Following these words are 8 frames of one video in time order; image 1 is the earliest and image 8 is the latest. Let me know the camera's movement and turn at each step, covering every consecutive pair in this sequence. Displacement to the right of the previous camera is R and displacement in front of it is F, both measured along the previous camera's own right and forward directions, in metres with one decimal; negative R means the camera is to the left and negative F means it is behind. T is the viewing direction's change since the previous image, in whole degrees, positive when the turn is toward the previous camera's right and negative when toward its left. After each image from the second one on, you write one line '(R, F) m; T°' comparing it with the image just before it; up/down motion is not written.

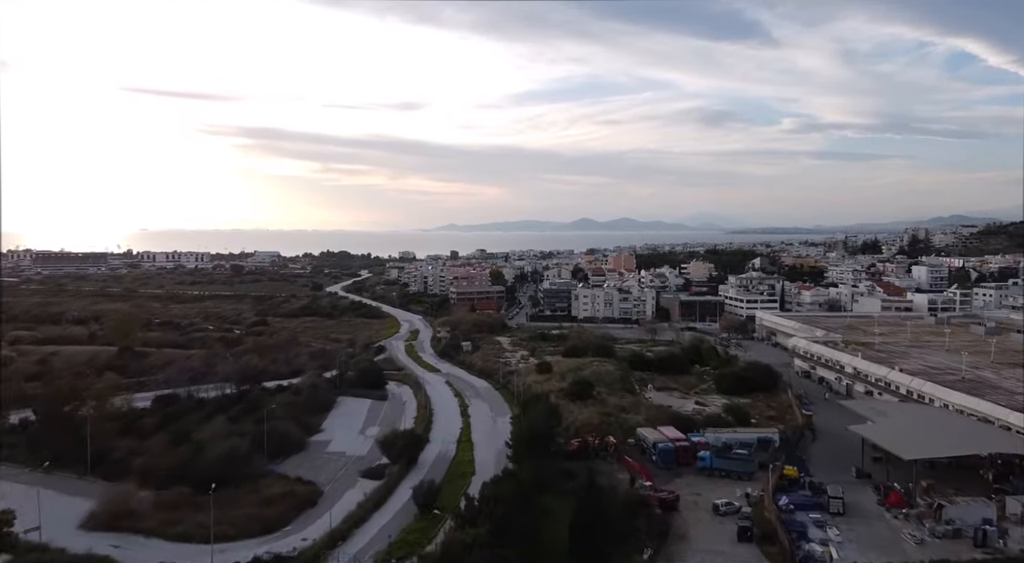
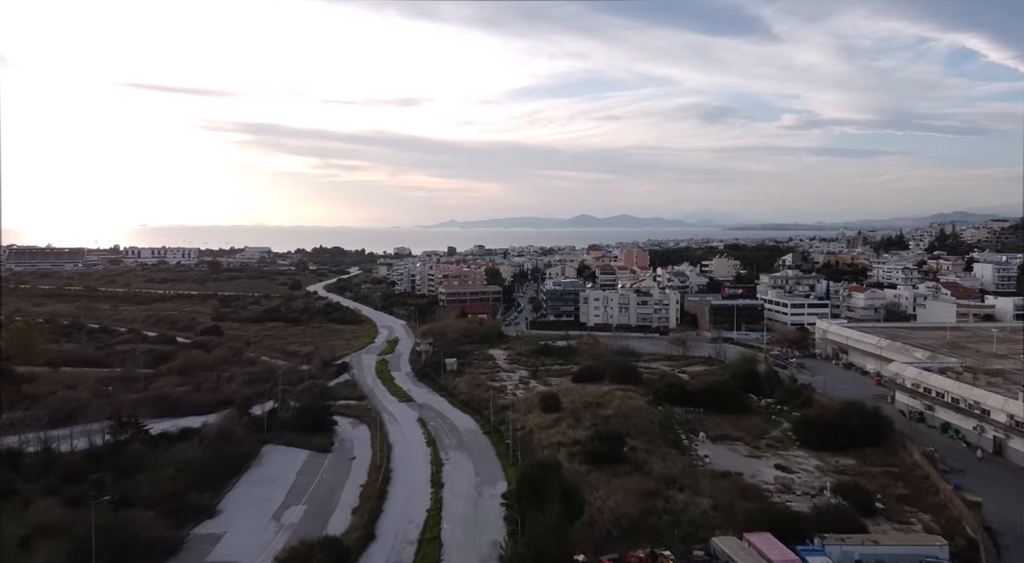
(+0.1, +3.5) m; 0°
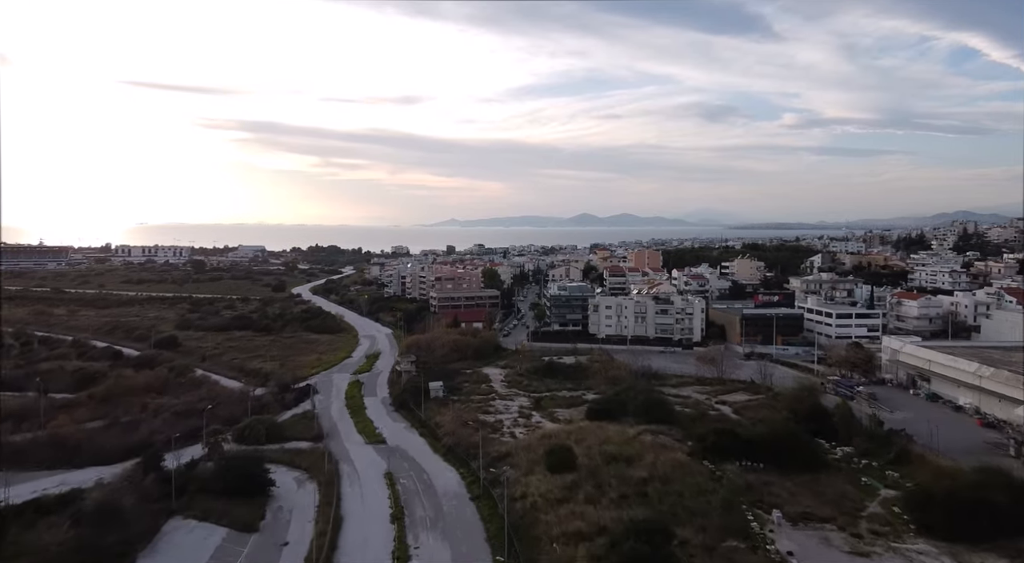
(0.0, +2.4) m; 0°
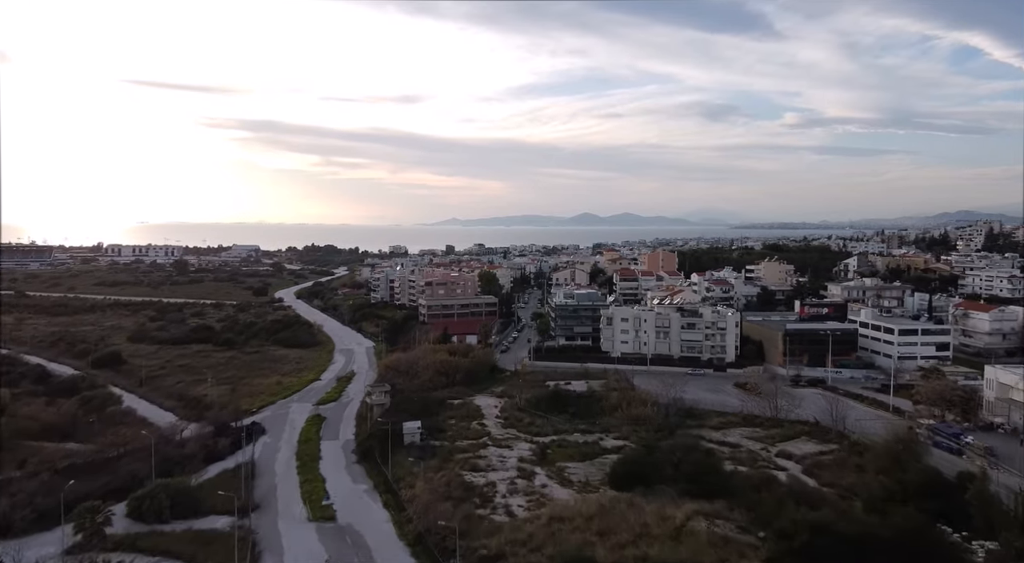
(0.0, +2.4) m; 0°
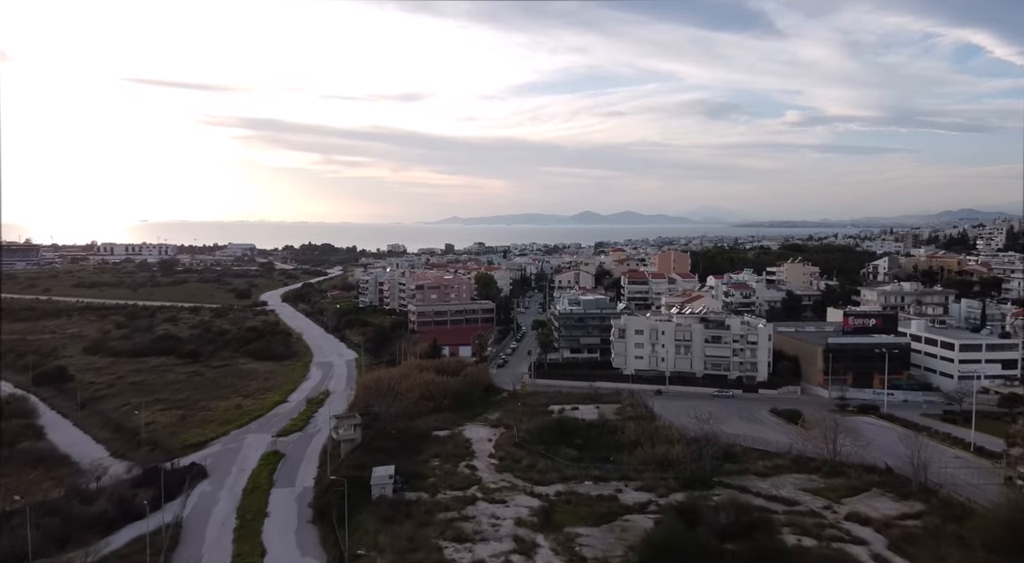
(+0.1, +1.7) m; 0°
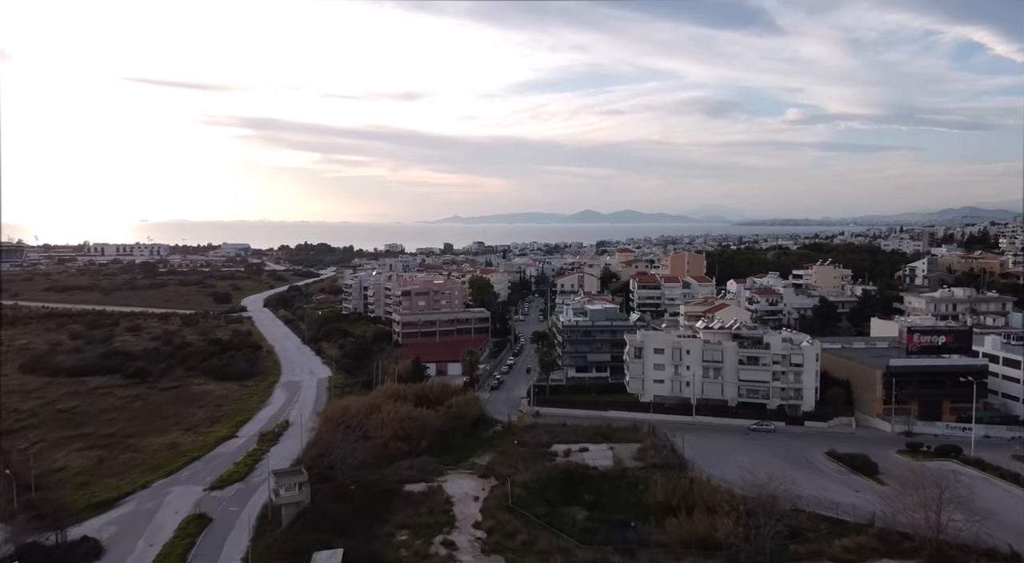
(+0.1, +1.9) m; 0°
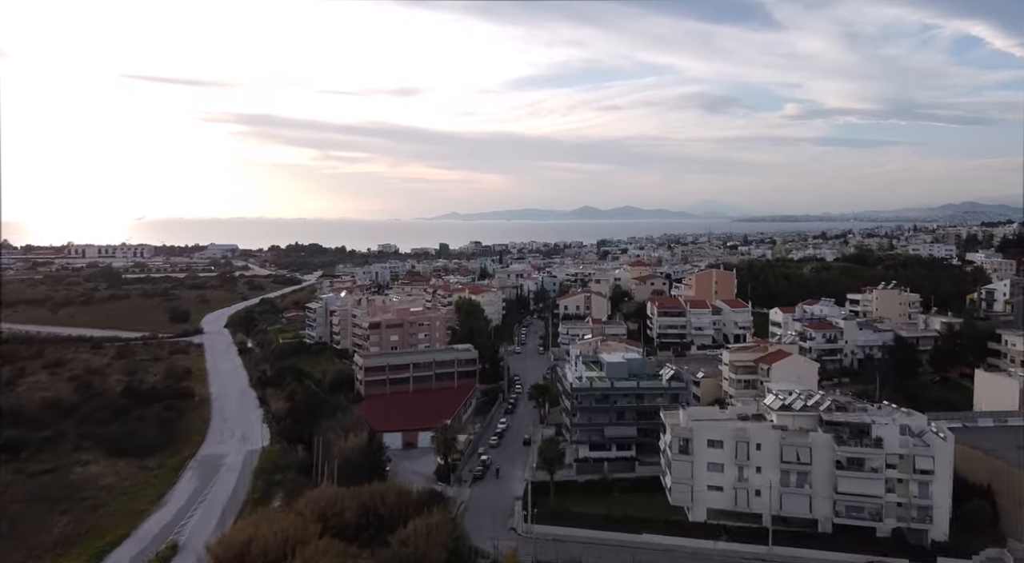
(+0.1, +3.0) m; 0°
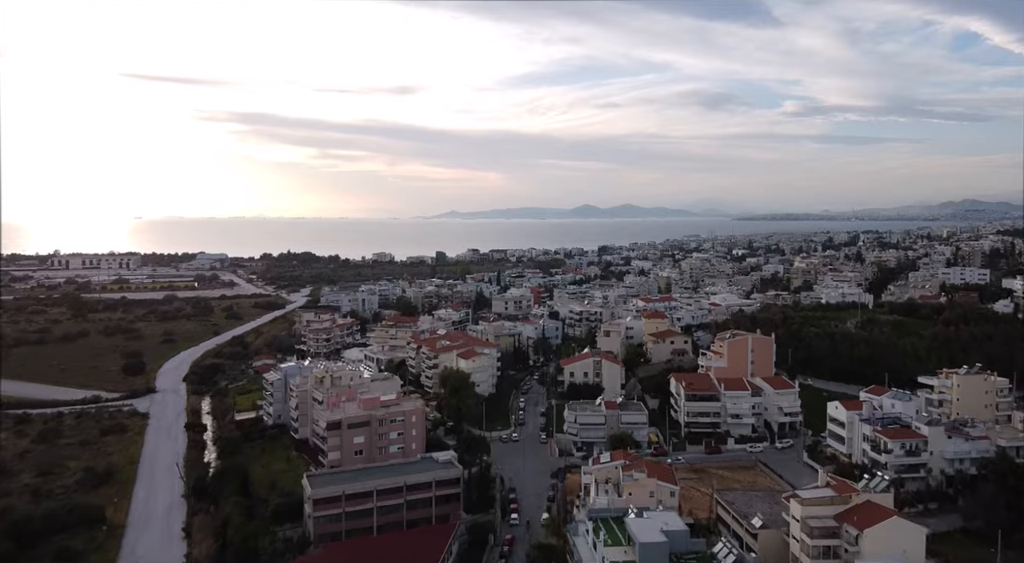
(+0.1, +2.6) m; 0°
